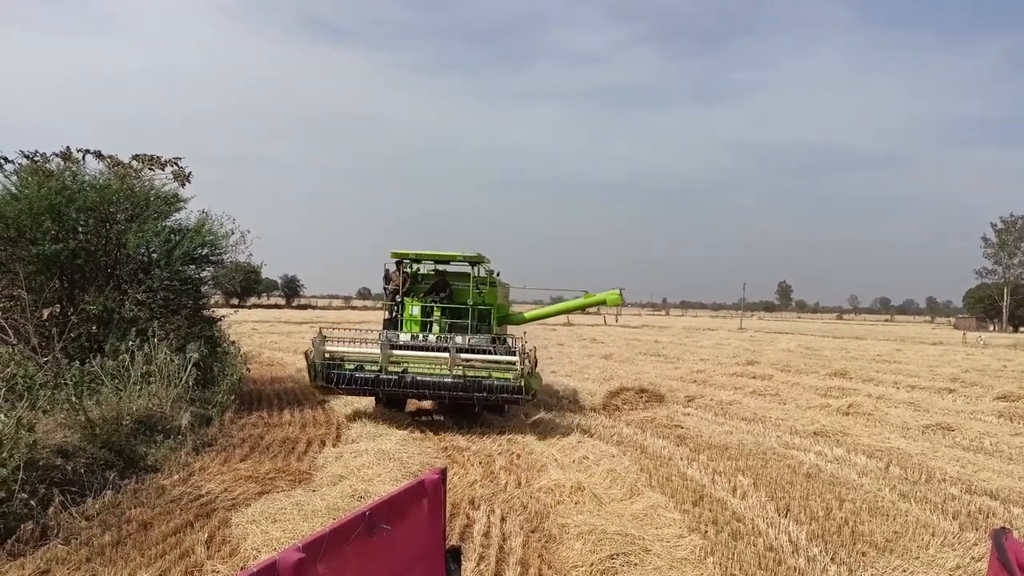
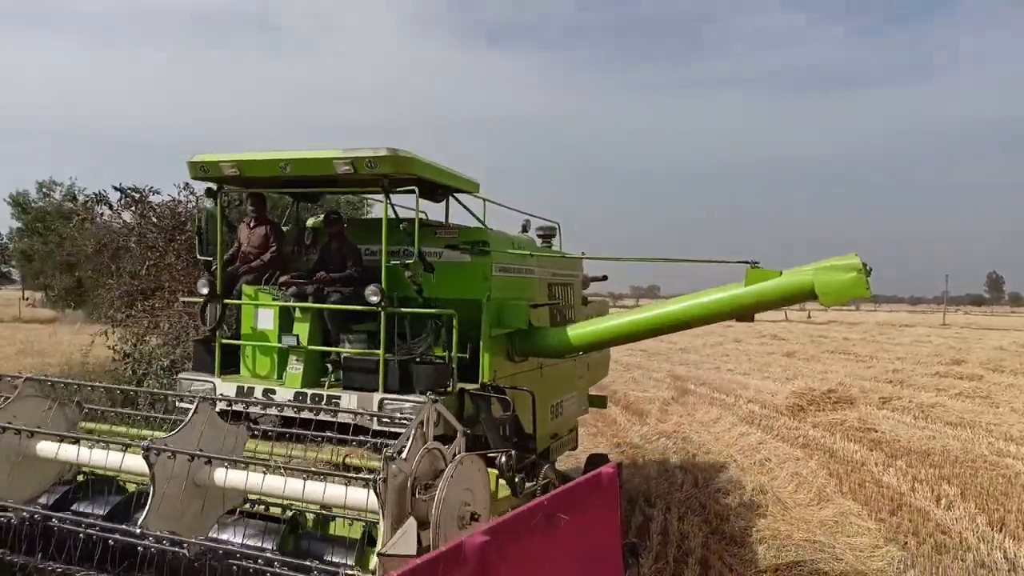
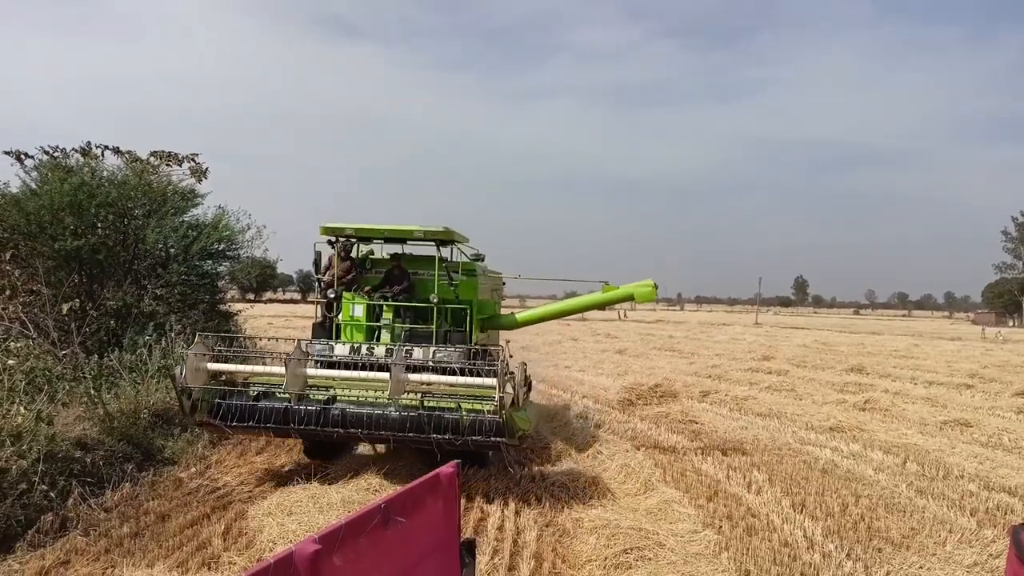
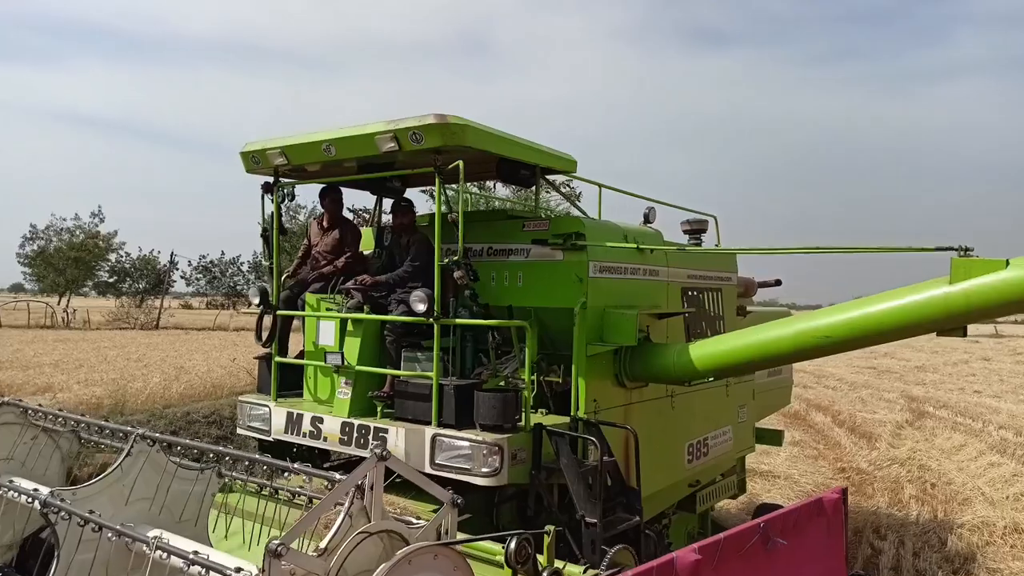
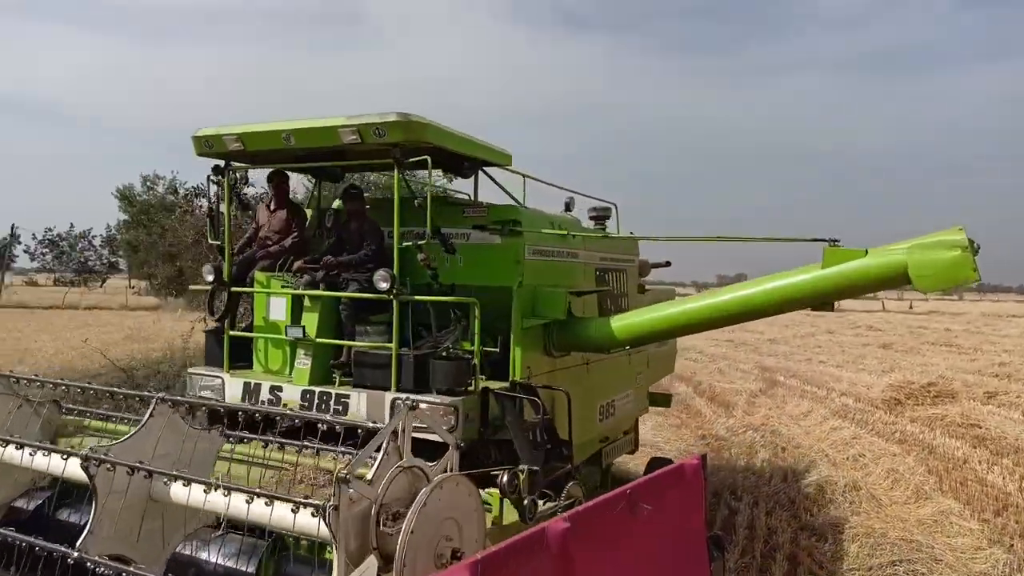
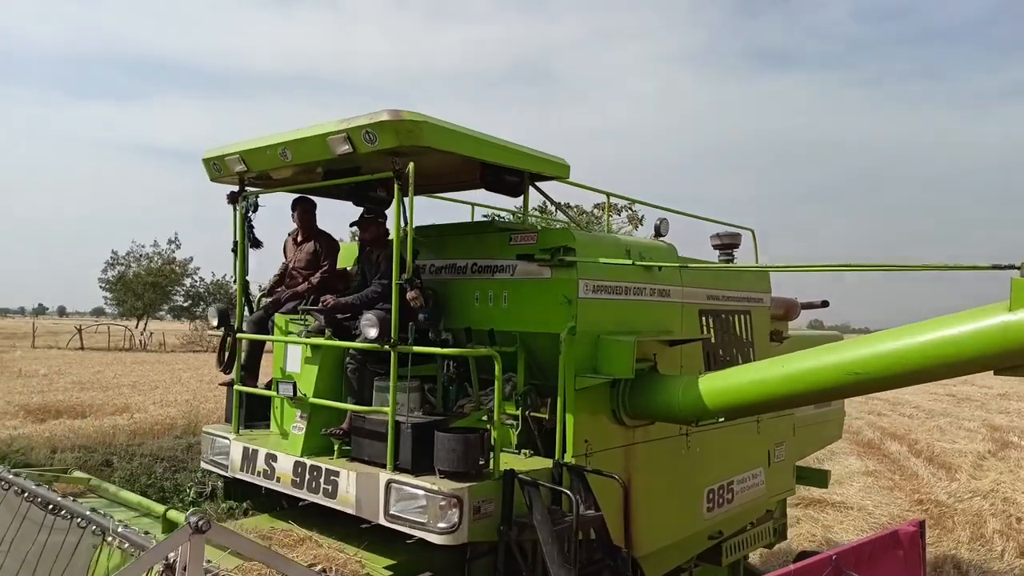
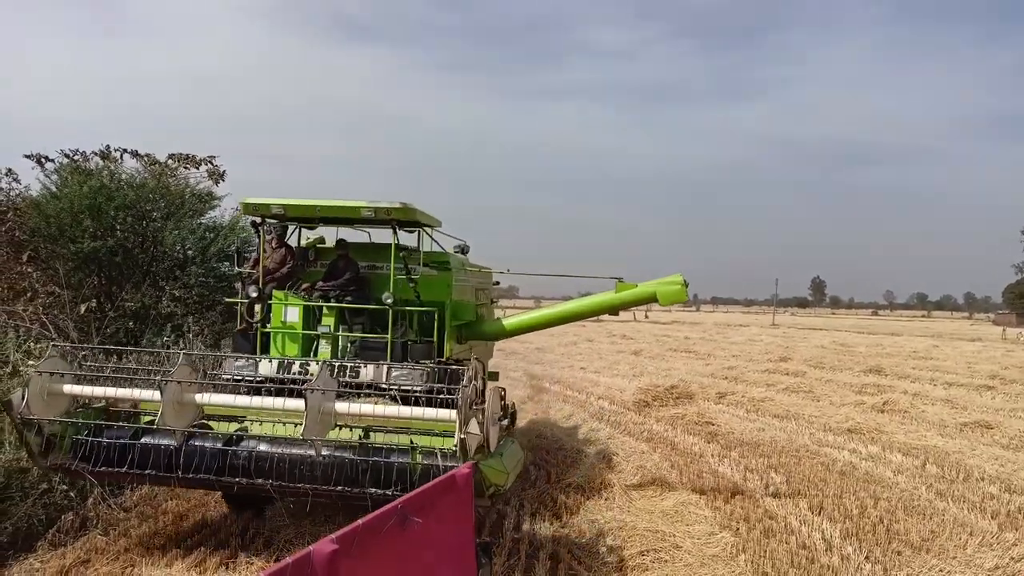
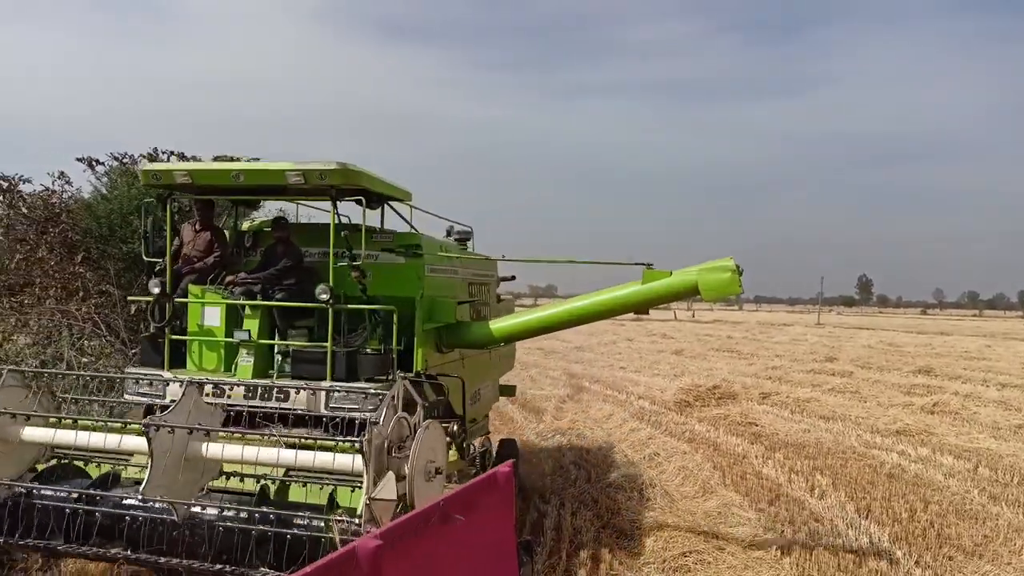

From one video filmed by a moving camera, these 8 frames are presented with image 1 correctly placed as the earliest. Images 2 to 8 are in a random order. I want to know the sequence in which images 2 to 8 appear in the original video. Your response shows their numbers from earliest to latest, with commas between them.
3, 7, 8, 2, 5, 4, 6
